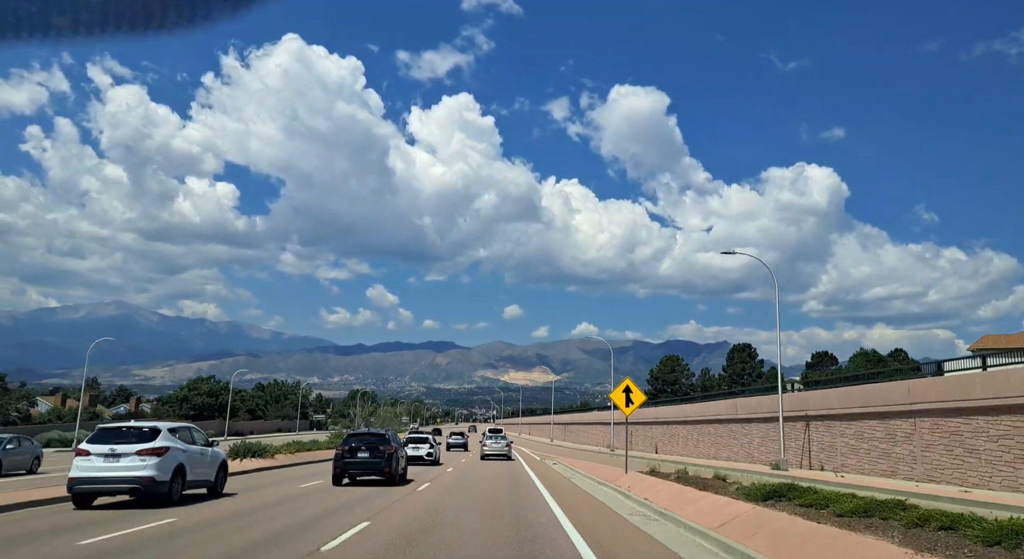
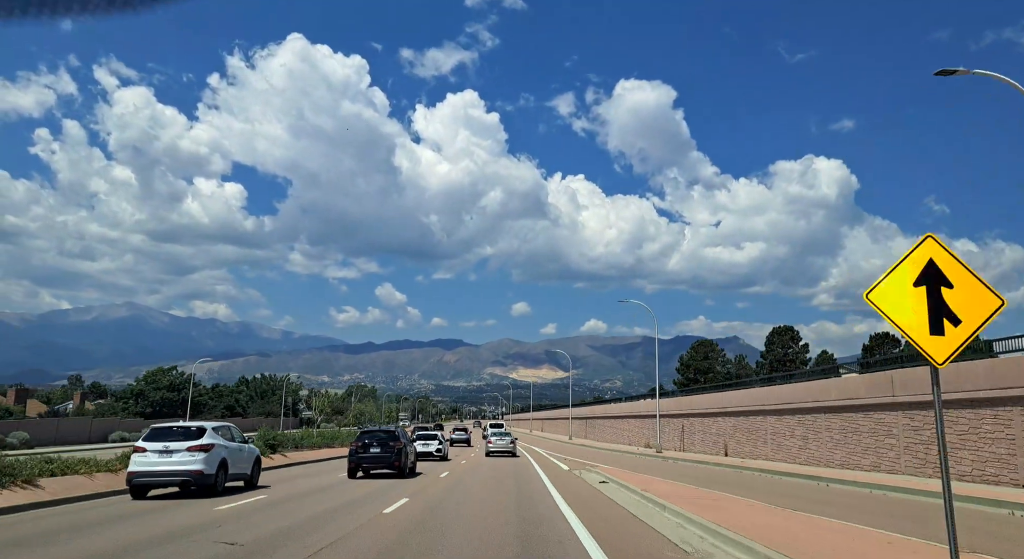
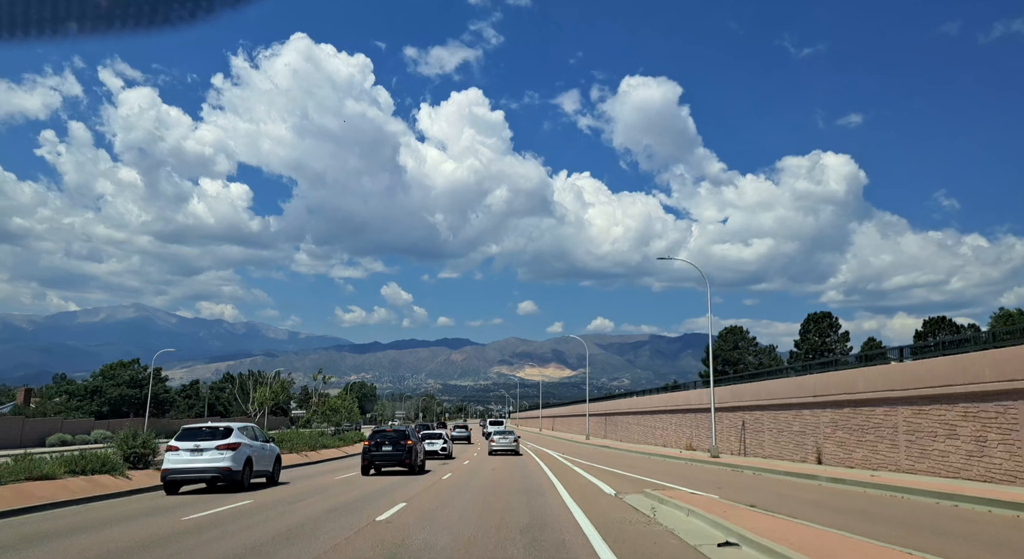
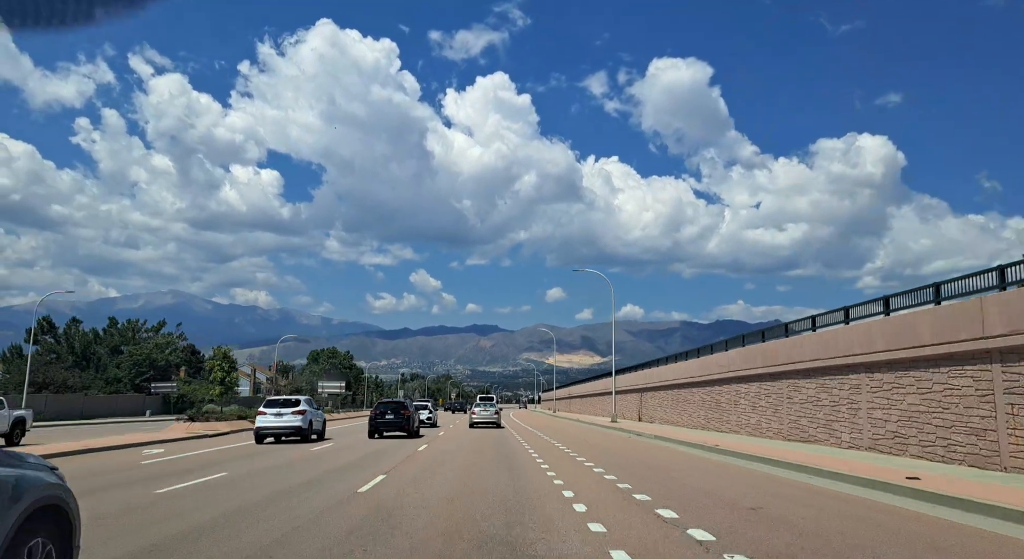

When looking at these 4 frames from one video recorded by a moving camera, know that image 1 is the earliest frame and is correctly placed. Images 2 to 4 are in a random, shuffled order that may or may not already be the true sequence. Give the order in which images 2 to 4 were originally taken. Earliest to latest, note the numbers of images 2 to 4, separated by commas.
2, 3, 4
